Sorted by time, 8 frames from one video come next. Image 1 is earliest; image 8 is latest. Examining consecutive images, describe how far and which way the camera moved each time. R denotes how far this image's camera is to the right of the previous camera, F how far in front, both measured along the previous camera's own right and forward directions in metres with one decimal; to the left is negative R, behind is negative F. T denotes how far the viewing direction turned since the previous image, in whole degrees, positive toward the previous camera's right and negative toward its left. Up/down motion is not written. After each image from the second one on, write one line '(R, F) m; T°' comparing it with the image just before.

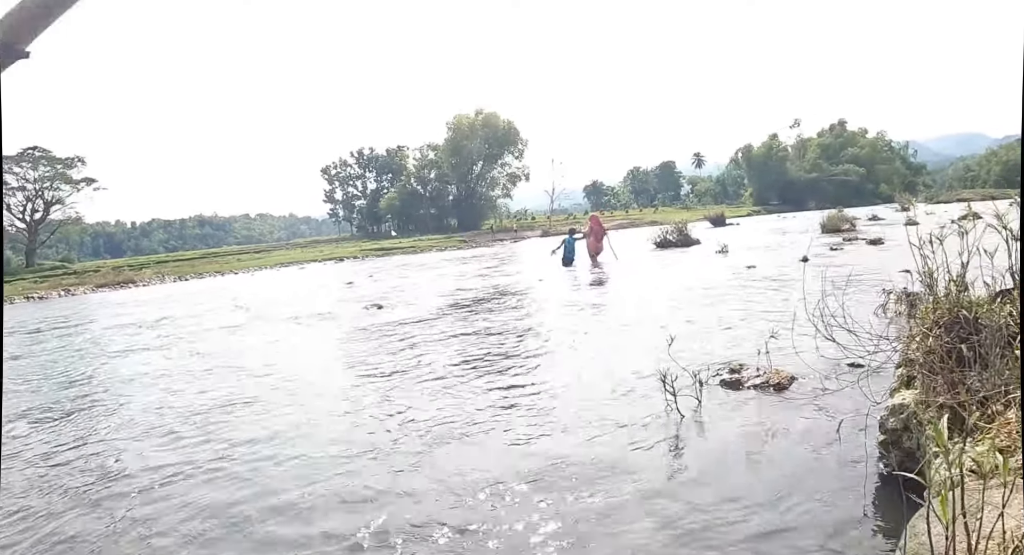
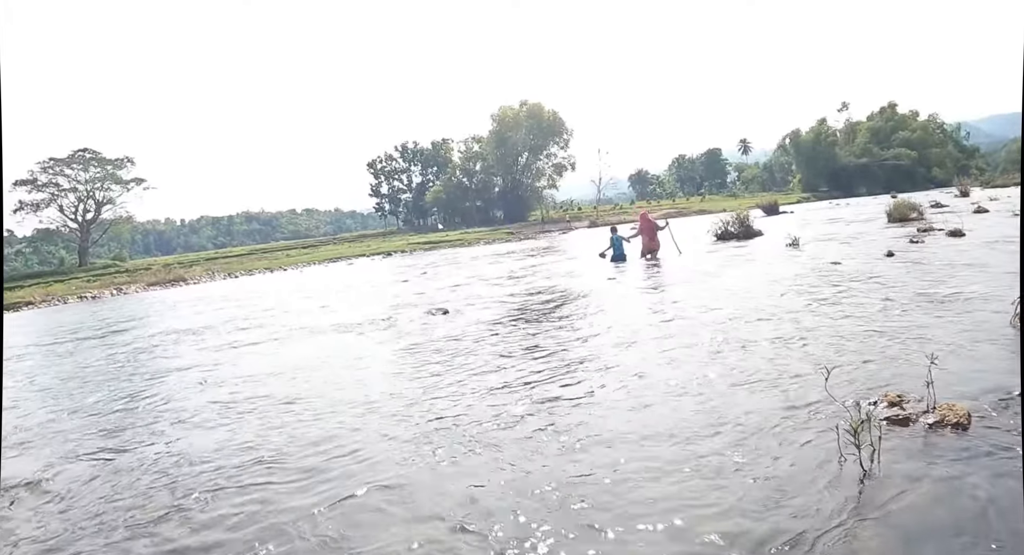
(-0.1, +0.7) m; -4°
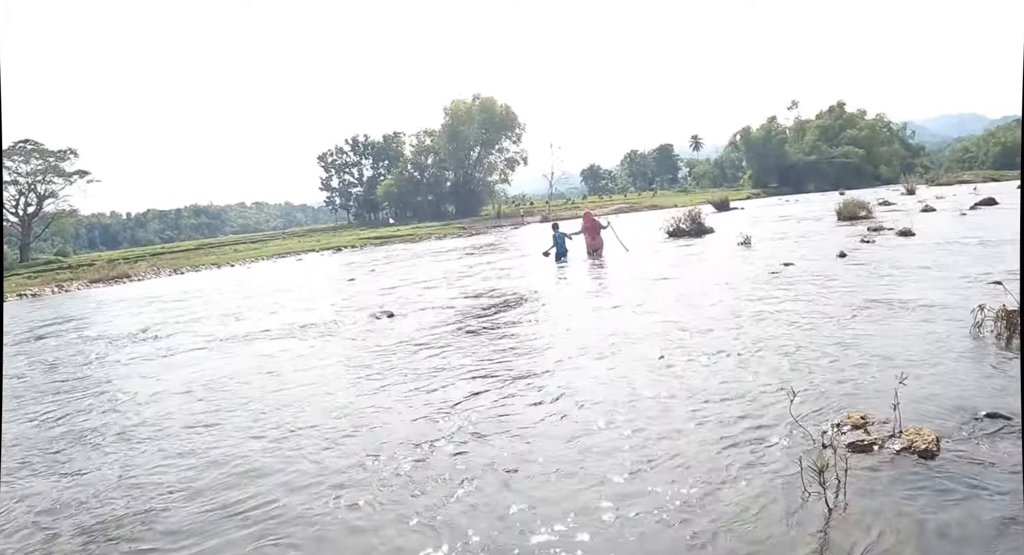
(-0.3, 0.0) m; +4°
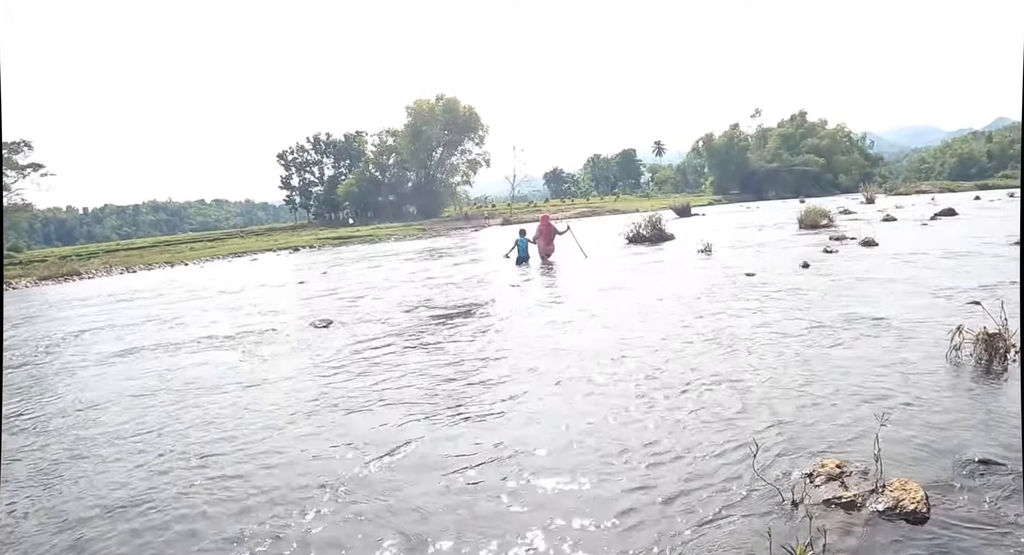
(-0.4, 0.0) m; +3°
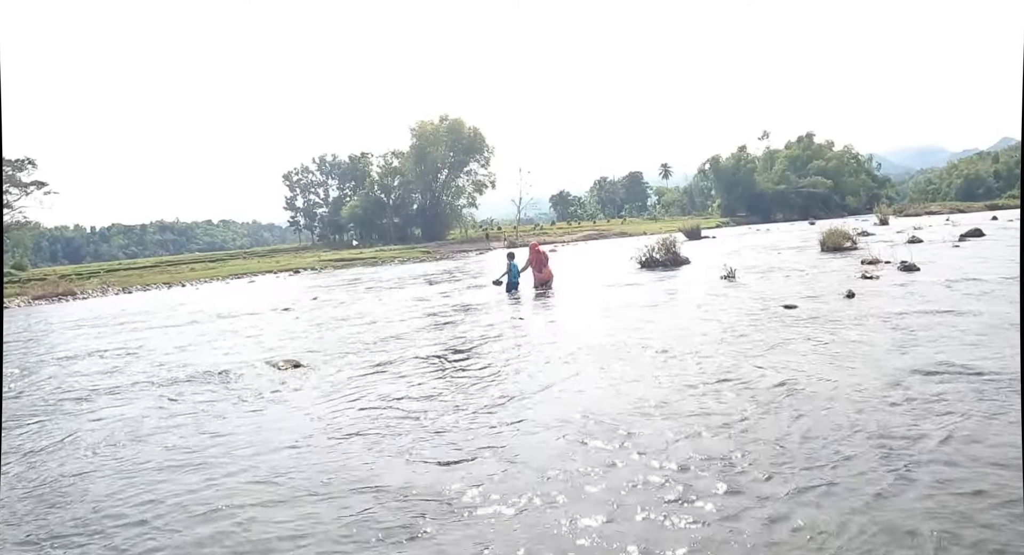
(-0.2, +0.8) m; 0°
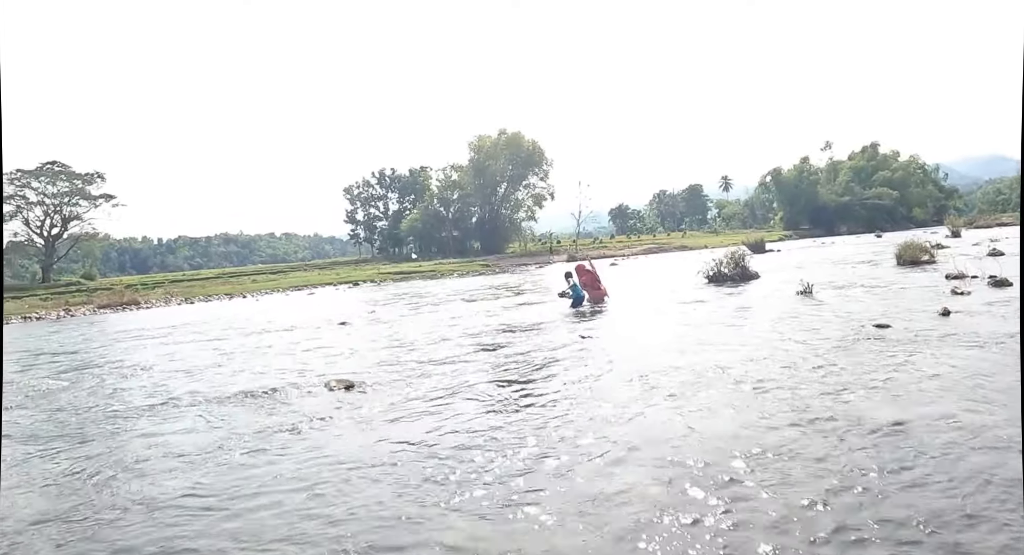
(0.0, +0.8) m; -5°
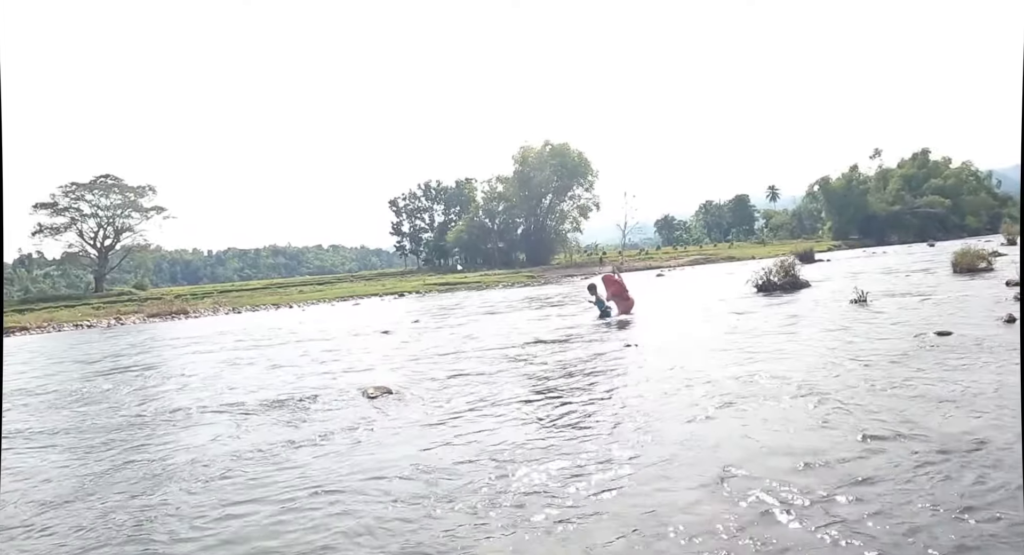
(+0.1, +0.3) m; -4°
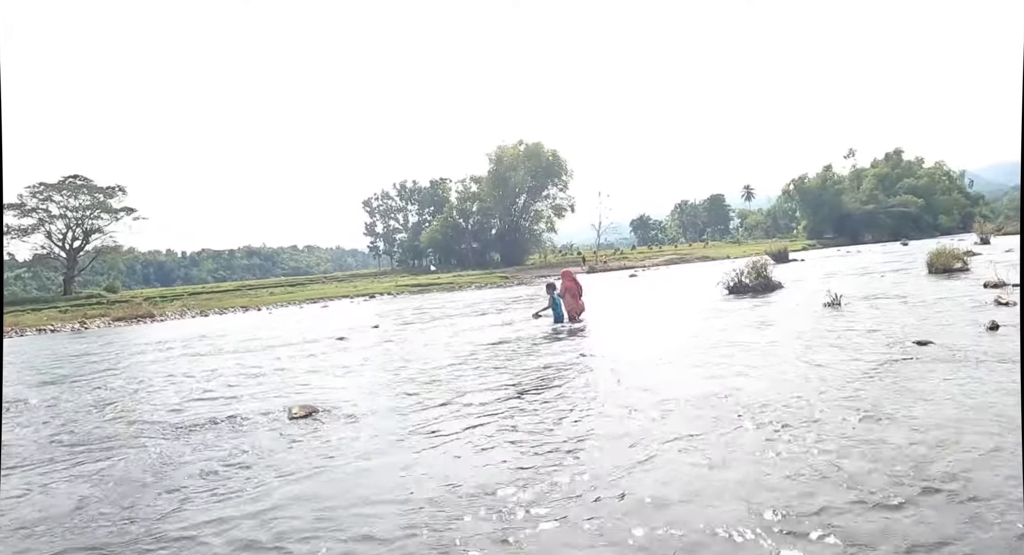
(0.0, +0.2) m; +2°
